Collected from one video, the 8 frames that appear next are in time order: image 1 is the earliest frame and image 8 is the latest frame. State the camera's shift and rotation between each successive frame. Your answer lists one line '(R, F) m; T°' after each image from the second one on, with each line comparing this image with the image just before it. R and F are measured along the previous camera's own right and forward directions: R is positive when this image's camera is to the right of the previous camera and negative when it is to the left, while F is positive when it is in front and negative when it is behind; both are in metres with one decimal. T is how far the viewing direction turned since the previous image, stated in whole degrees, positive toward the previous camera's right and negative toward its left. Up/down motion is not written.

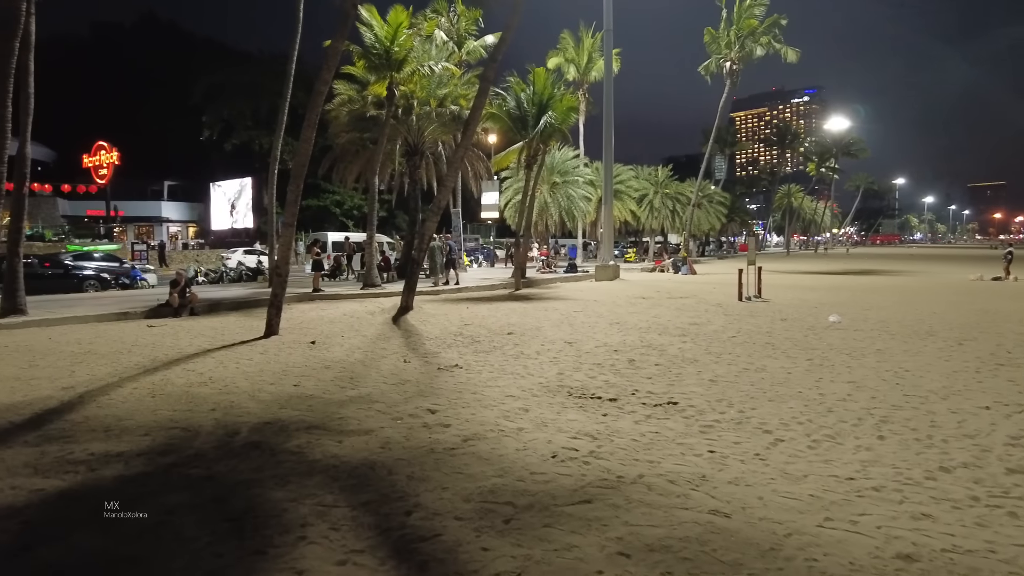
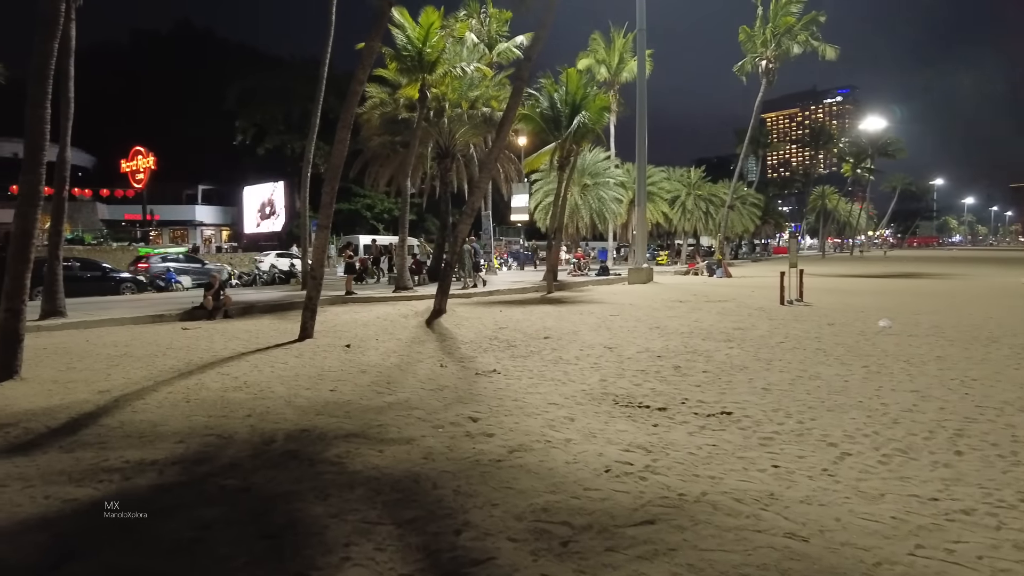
(-0.2, +0.3) m; -2°
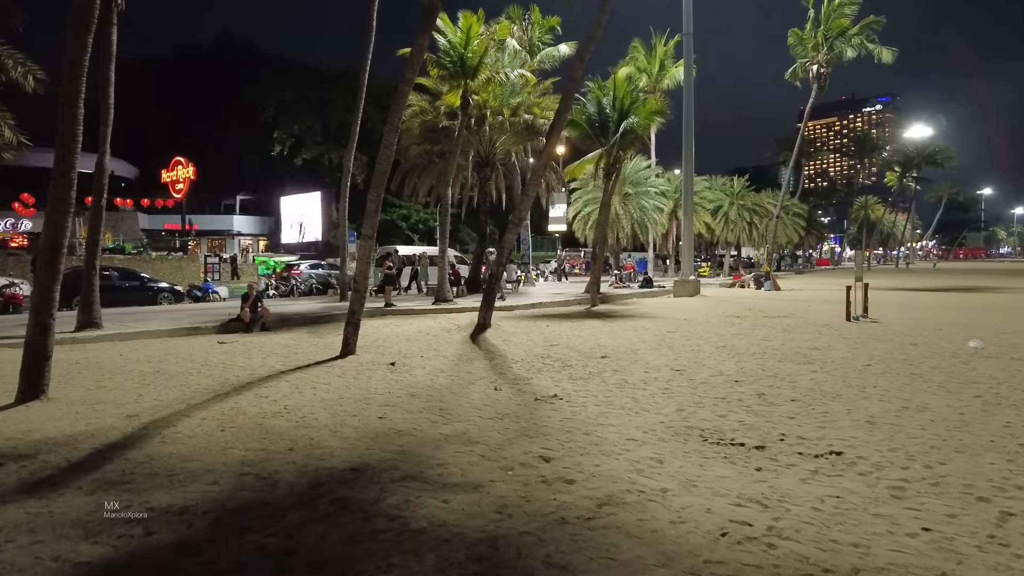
(-0.4, +0.9) m; -3°
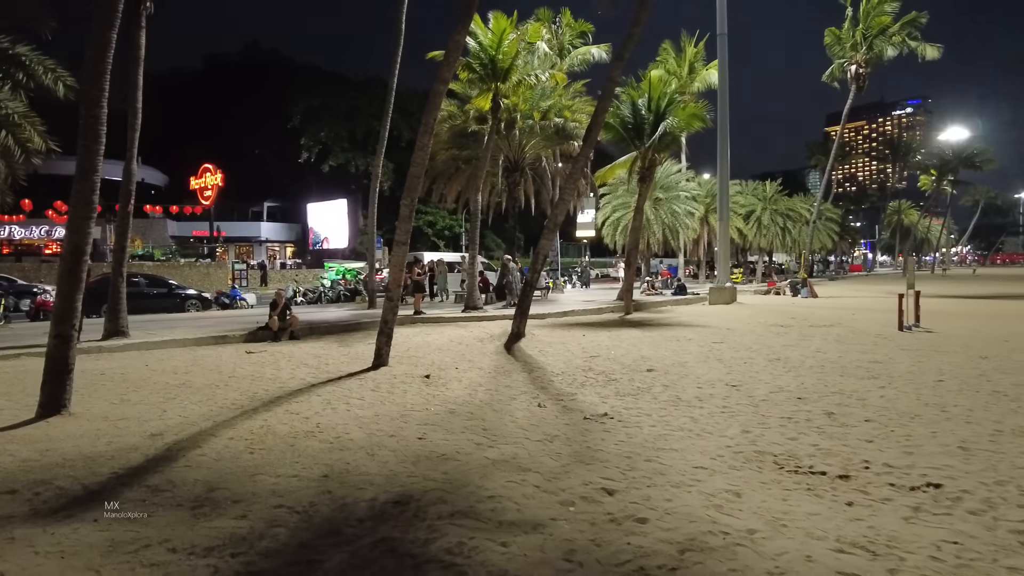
(-0.3, +0.6) m; -2°
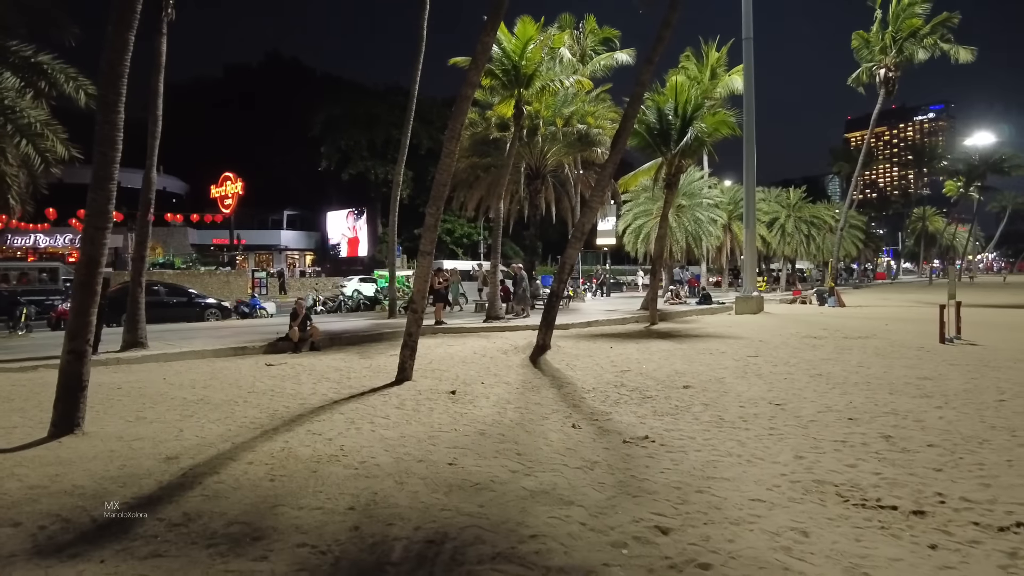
(-0.2, +0.4) m; -1°
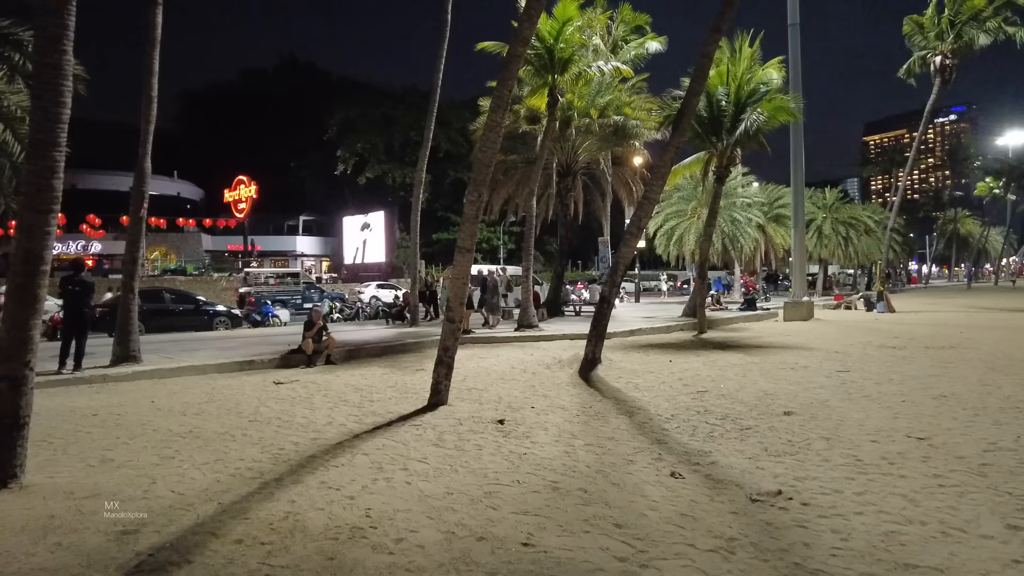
(-0.6, +1.9) m; -1°
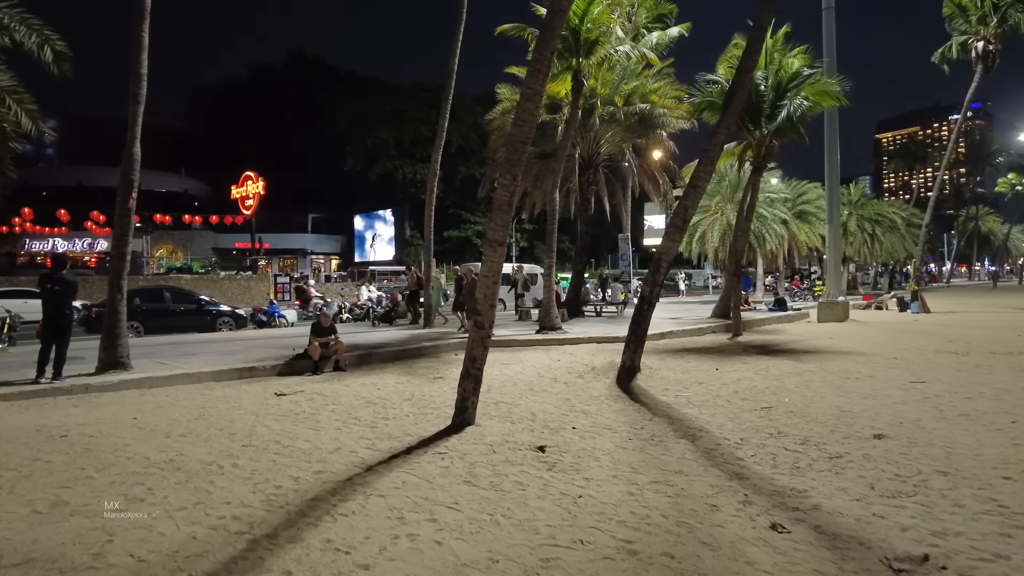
(-0.3, +1.3) m; -1°
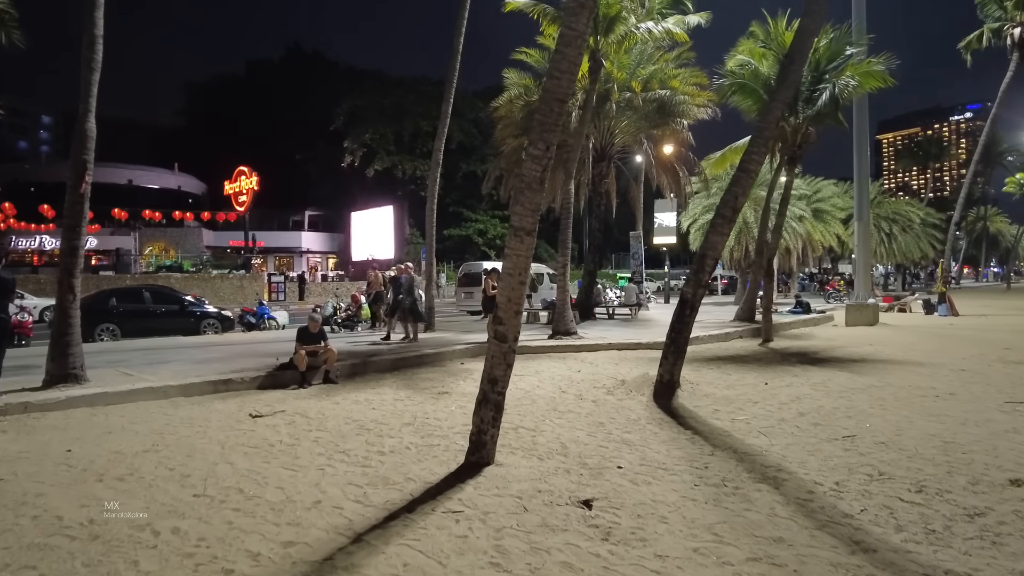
(-0.3, +1.6) m; 0°
